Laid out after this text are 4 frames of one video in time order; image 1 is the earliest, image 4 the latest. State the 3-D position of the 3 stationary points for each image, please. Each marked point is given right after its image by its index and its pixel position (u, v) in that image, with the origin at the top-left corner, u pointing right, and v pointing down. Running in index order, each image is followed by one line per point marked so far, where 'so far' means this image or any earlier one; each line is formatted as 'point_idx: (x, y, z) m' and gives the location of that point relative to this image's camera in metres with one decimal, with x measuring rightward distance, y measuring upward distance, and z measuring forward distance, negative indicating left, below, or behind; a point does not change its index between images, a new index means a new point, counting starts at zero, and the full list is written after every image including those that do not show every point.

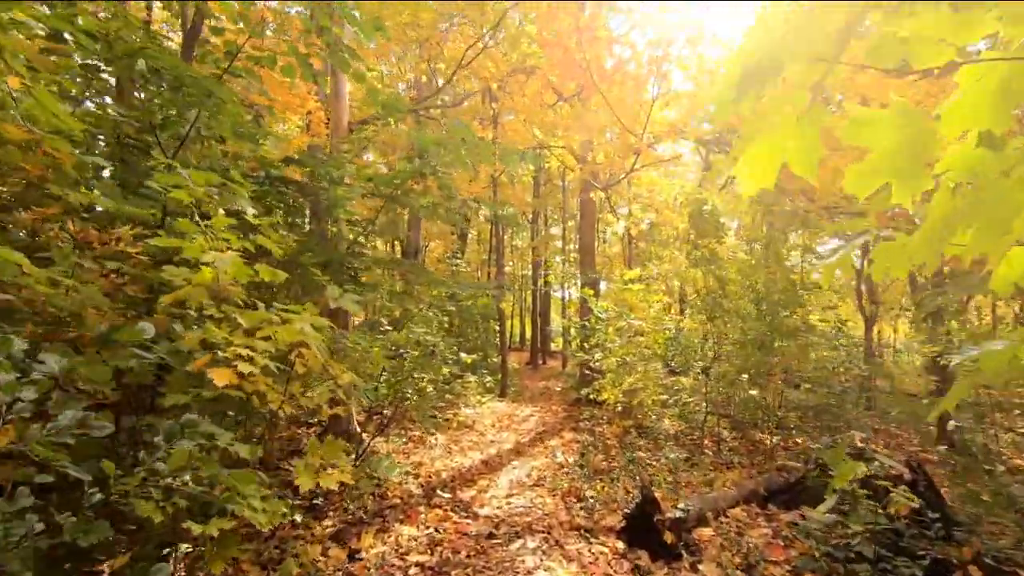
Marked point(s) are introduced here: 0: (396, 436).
0: (-1.2, -1.6, +5.6) m
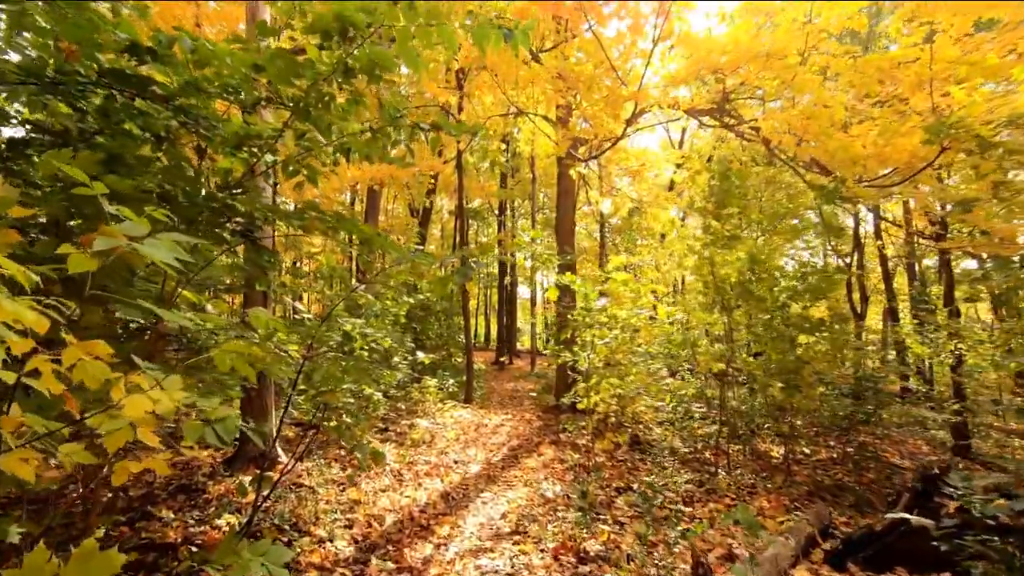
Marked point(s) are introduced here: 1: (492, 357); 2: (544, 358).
0: (-1.5, -1.4, +4.3) m
1: (-0.7, -2.5, +19.5) m
2: (+1.2, -2.4, +18.2) m
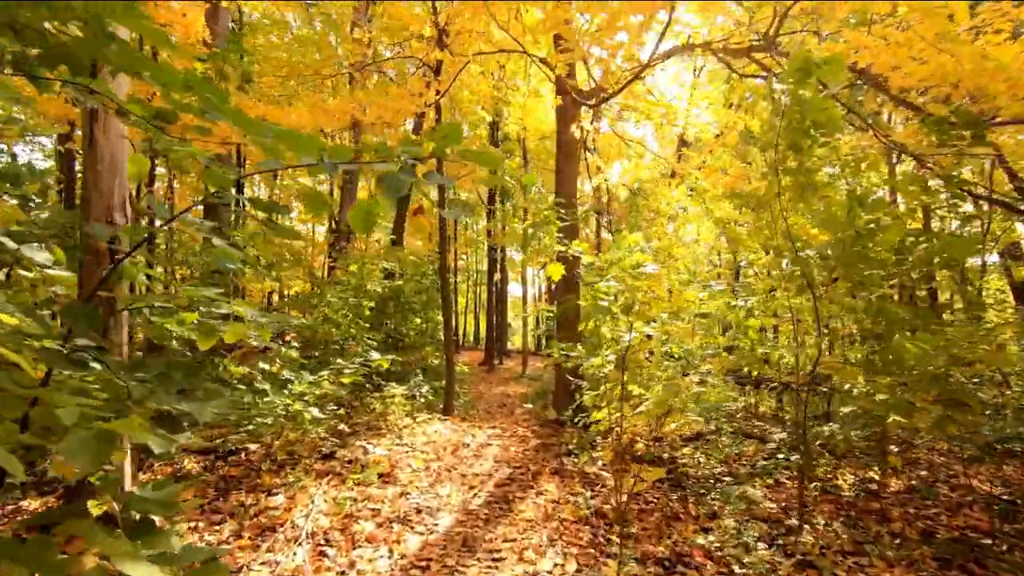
0: (-1.5, -1.2, +2.7) m
1: (-1.1, -2.3, +18.0) m
2: (+0.8, -2.2, +16.7) m
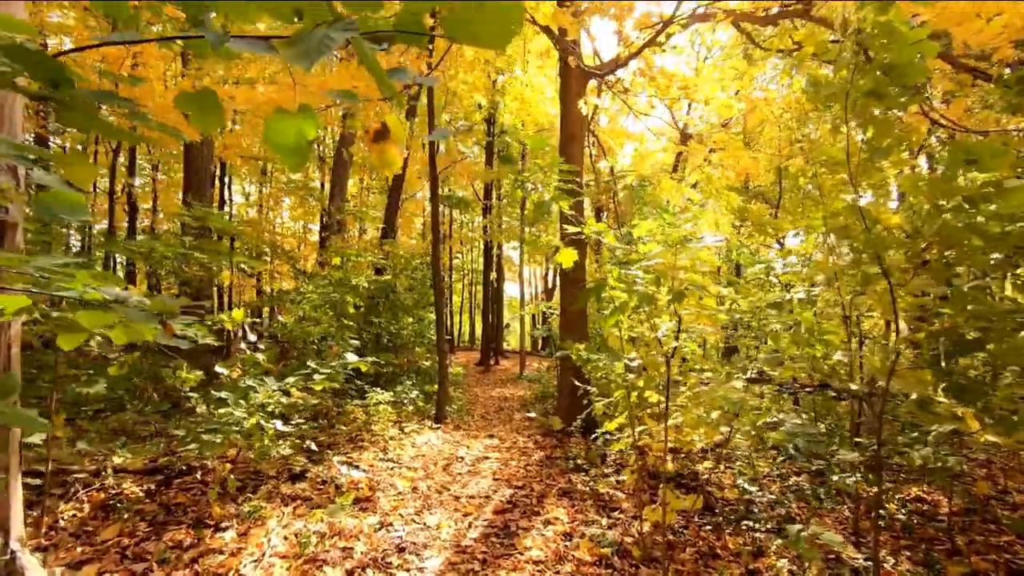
0: (-1.5, -1.1, +2.1) m
1: (-1.2, -2.3, +17.3) m
2: (+0.8, -2.1, +16.1) m
